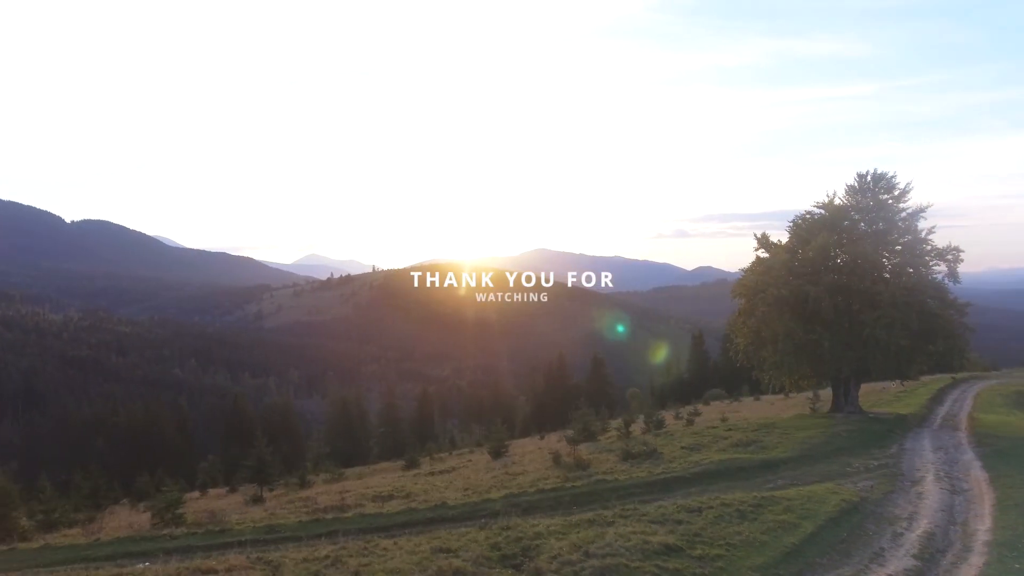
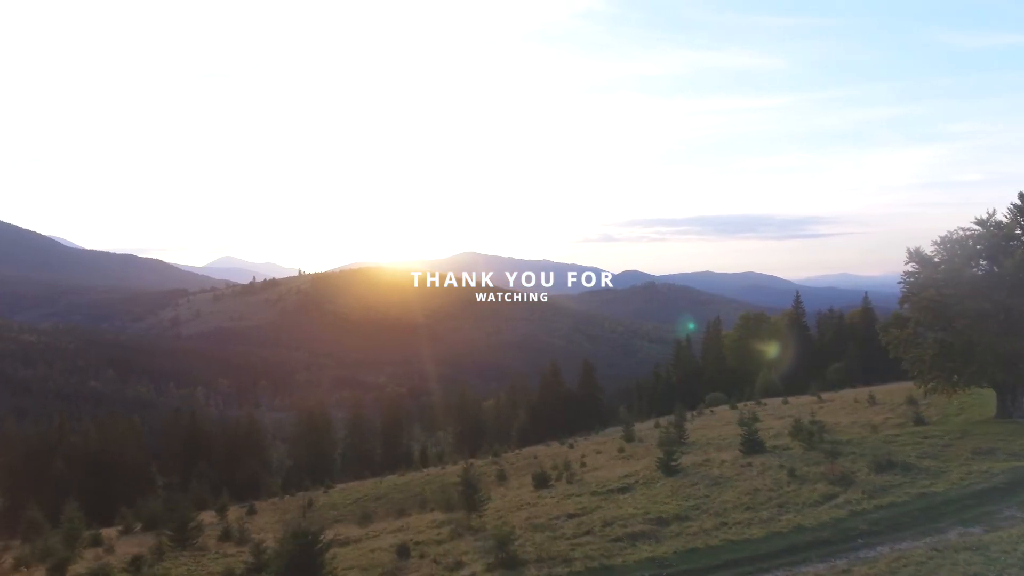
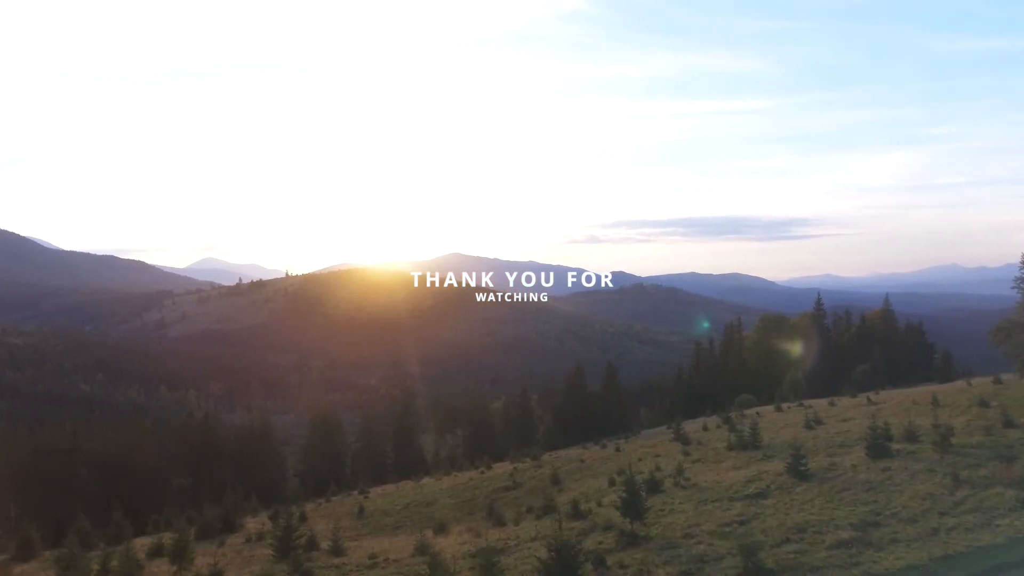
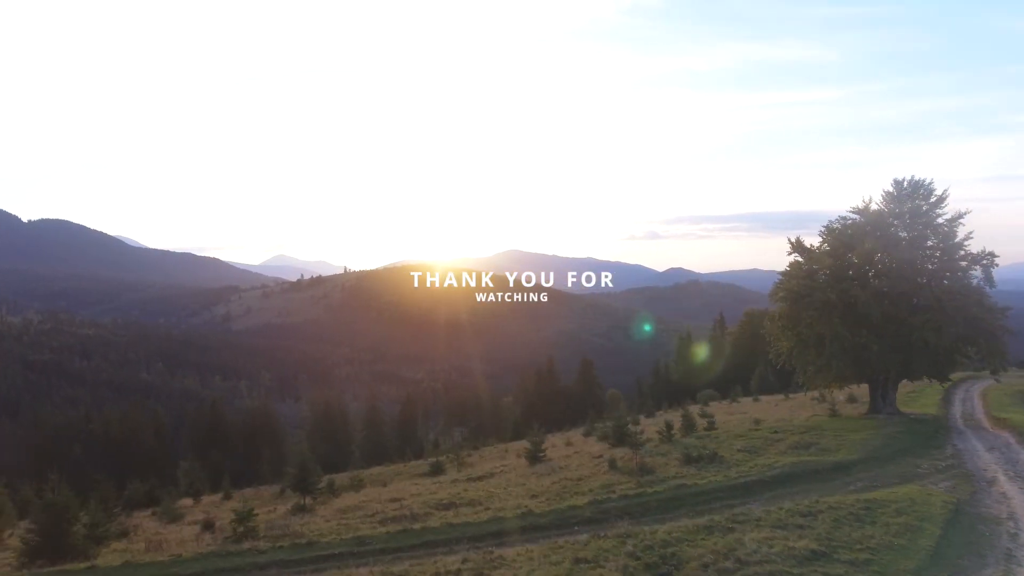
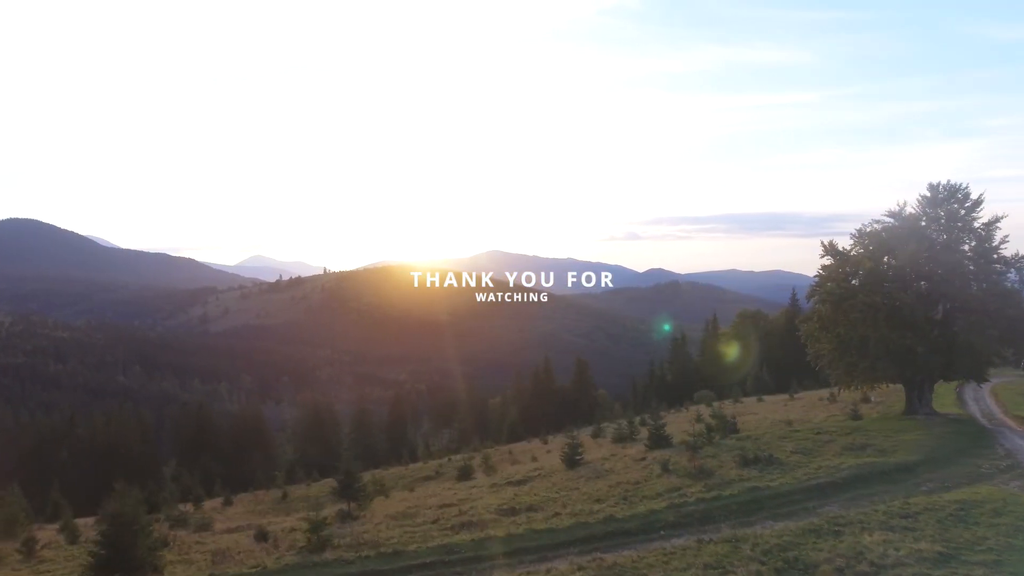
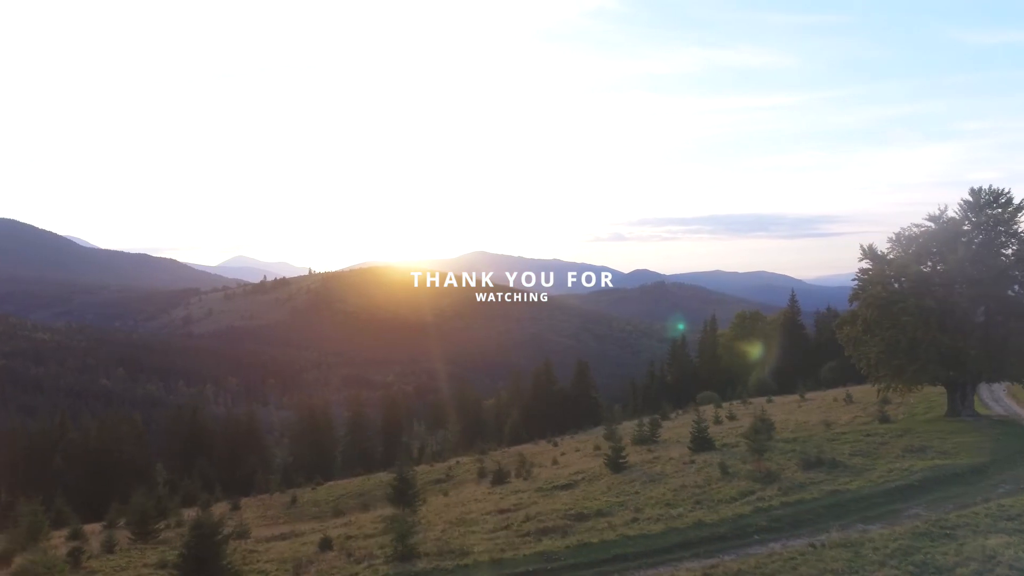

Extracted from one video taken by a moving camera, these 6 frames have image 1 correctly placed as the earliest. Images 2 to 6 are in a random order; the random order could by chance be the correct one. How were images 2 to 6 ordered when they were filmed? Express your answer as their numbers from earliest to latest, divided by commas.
4, 5, 6, 2, 3
